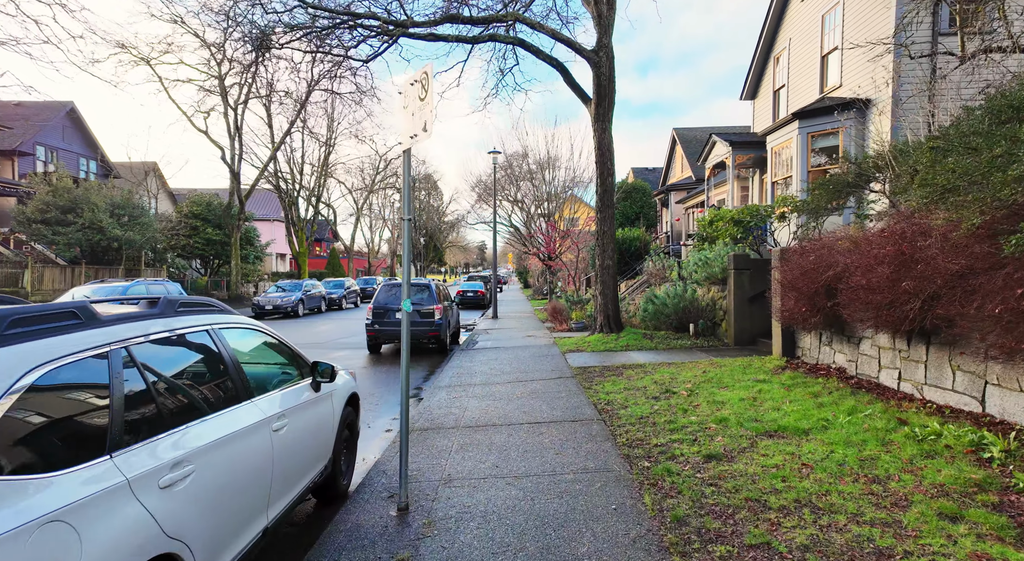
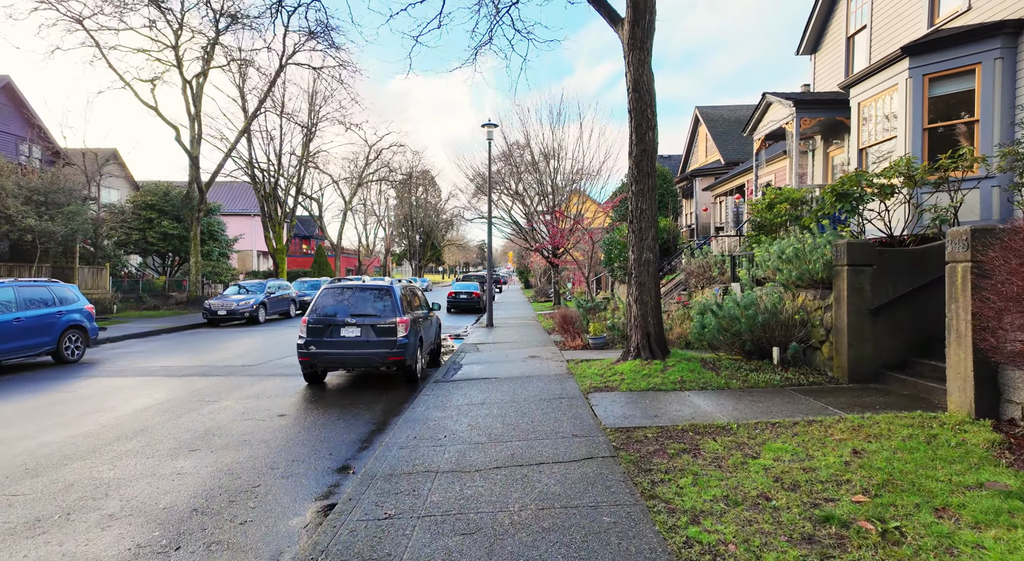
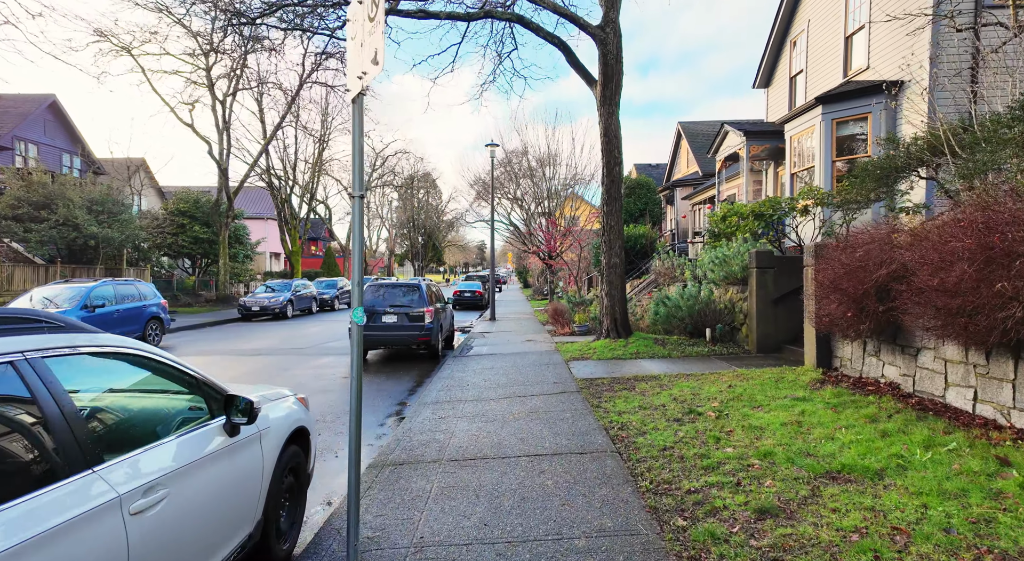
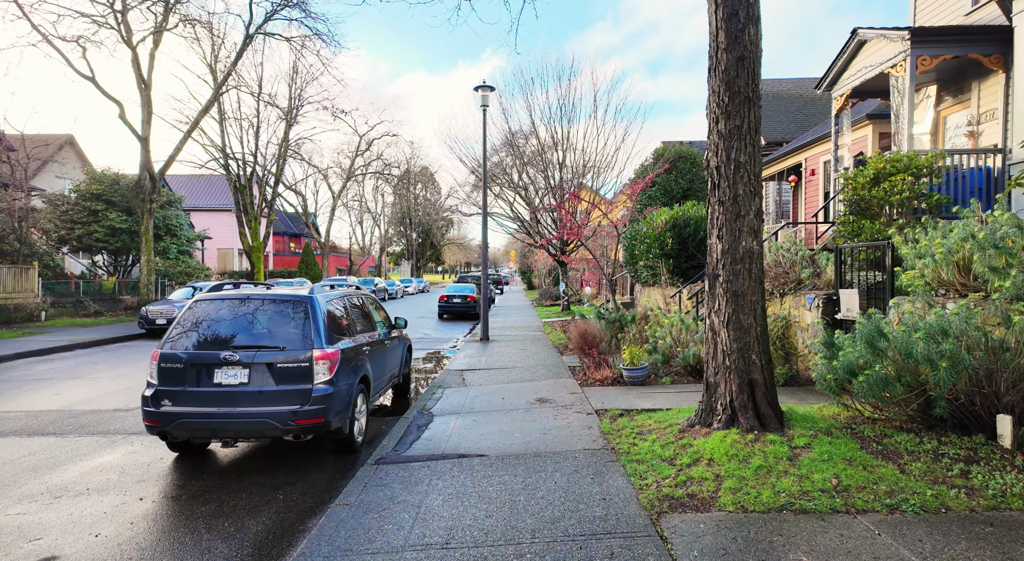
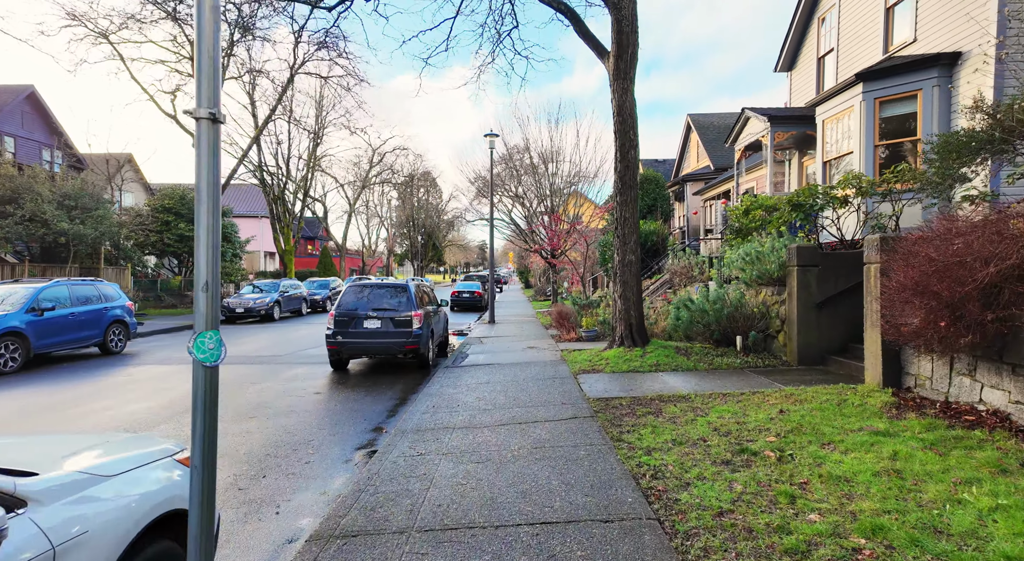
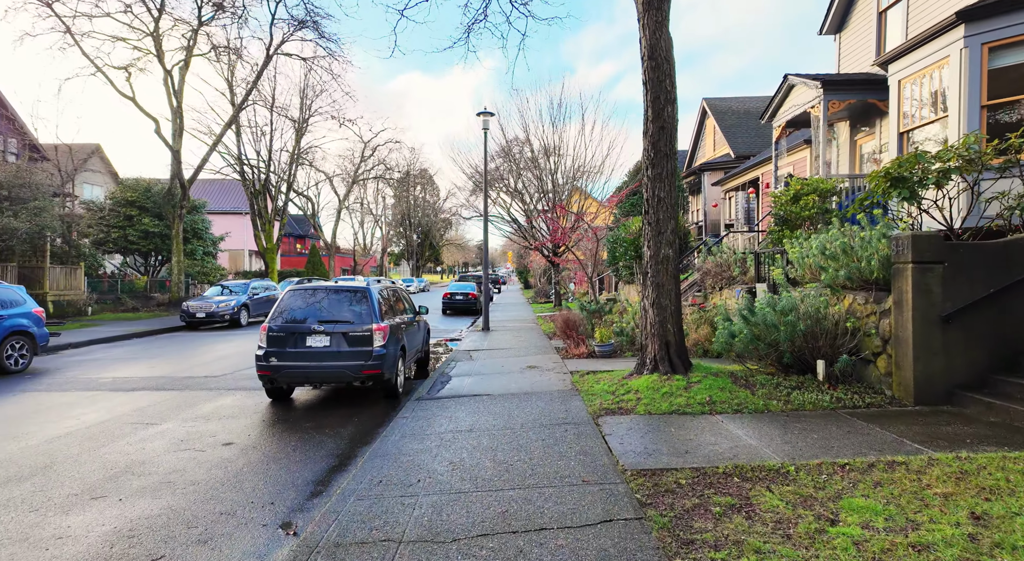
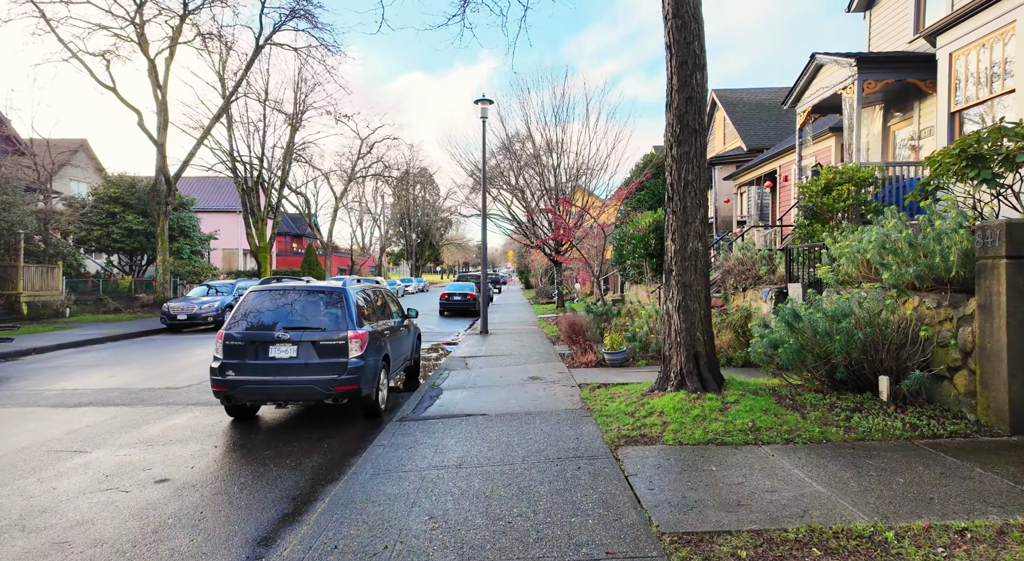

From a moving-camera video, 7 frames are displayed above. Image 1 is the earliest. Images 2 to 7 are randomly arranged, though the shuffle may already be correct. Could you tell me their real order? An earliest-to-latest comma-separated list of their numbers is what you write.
3, 5, 2, 6, 7, 4
